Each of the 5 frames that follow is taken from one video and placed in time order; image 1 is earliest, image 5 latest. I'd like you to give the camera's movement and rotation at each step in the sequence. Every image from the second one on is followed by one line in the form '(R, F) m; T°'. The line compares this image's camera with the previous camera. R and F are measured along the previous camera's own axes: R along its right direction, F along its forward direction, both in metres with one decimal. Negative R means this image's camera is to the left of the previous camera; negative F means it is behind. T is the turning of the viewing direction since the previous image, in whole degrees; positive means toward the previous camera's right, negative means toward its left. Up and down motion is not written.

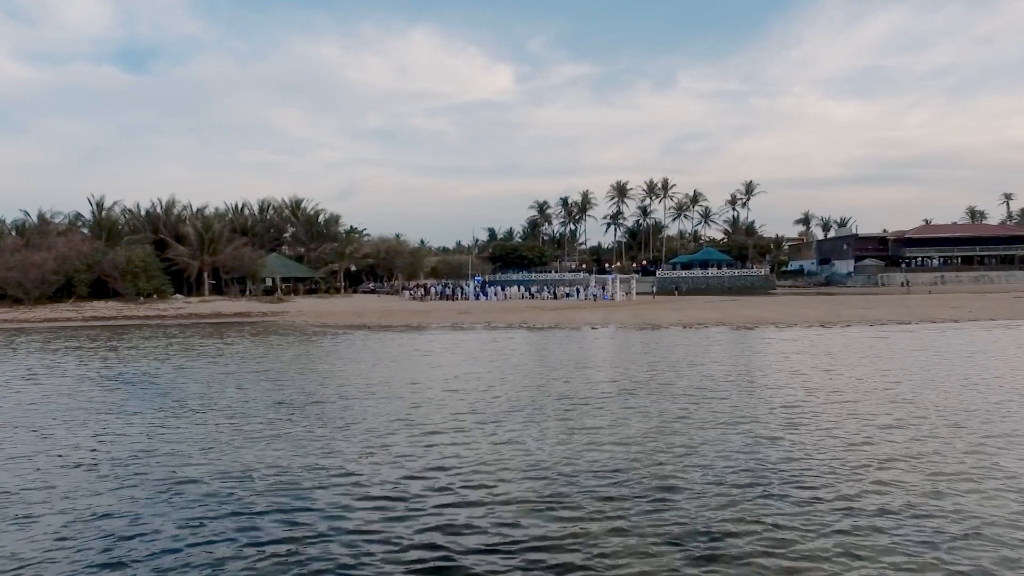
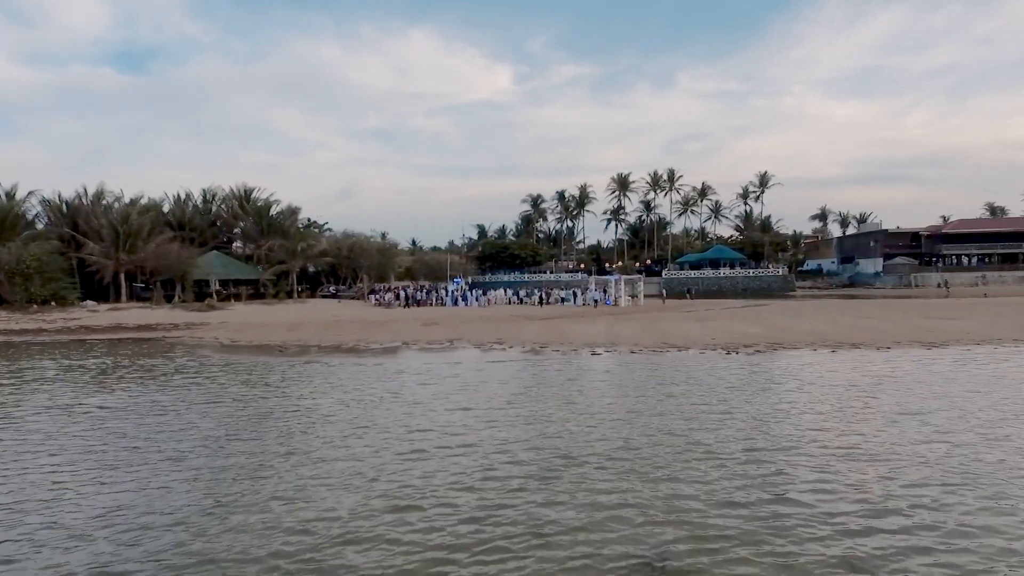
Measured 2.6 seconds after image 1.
(+0.6, +7.7) m; 0°
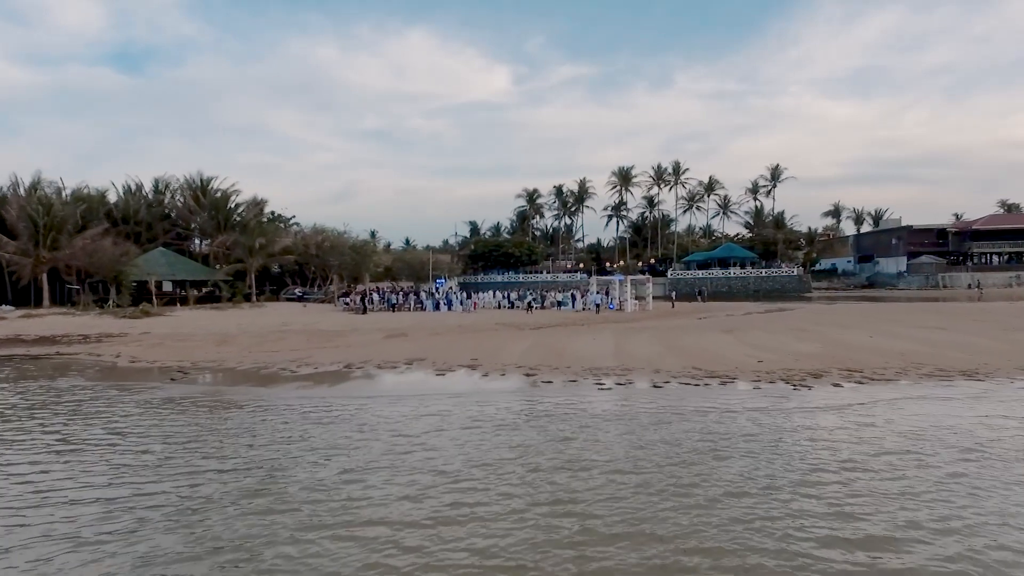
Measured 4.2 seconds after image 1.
(+0.3, +5.2) m; 0°
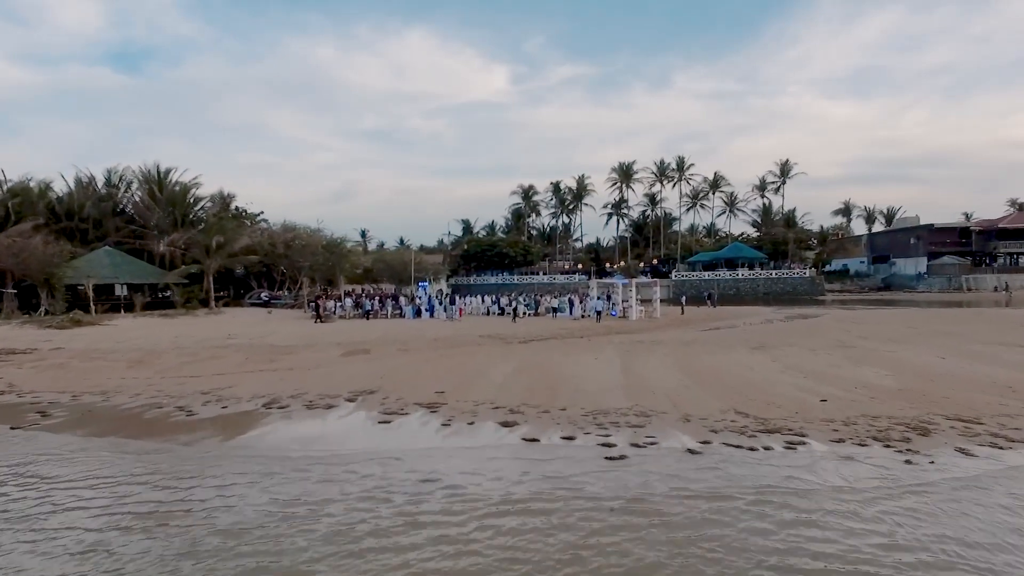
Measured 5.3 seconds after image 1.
(+0.3, +4.0) m; 0°
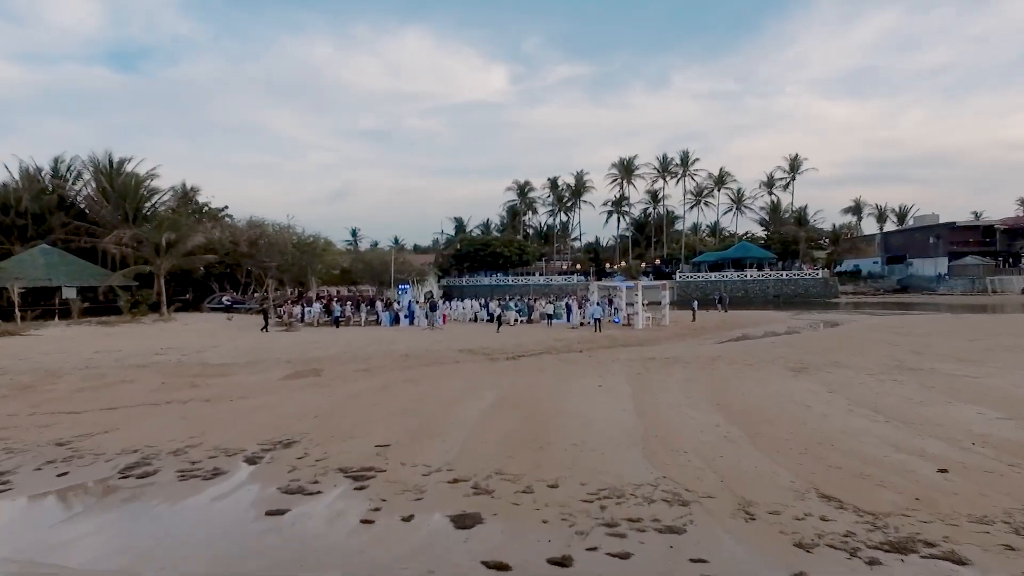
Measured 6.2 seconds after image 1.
(+0.2, +3.7) m; 0°
